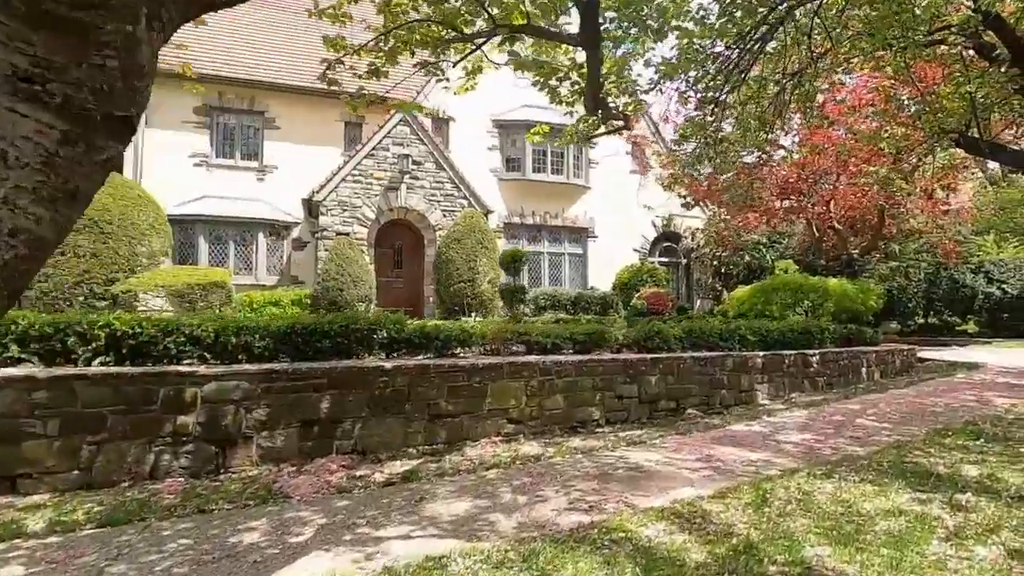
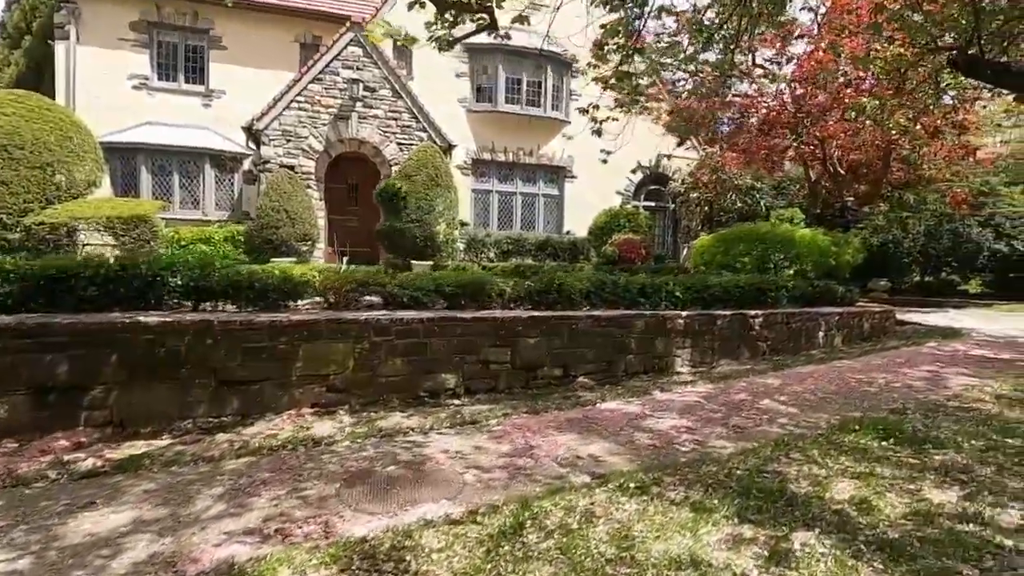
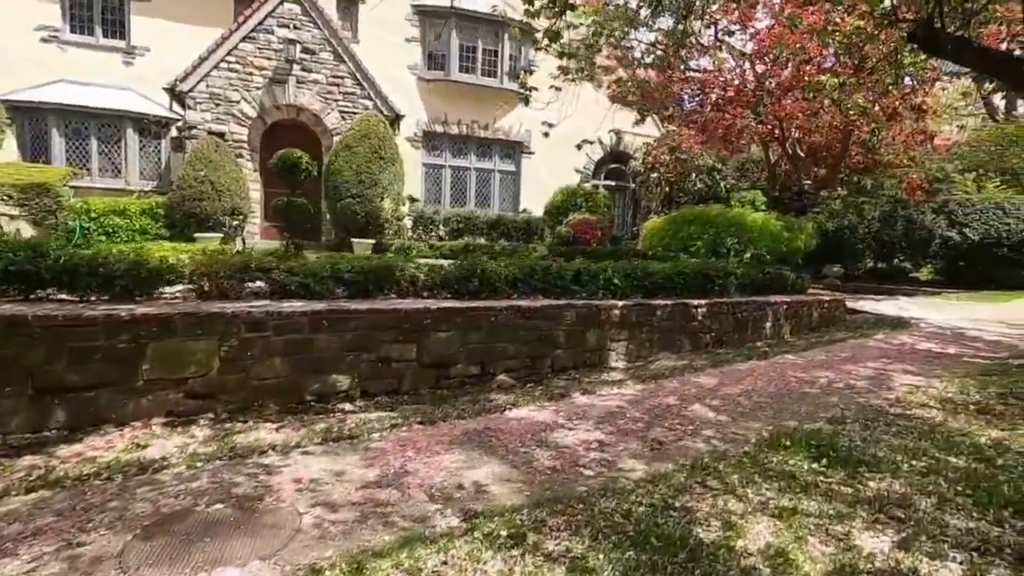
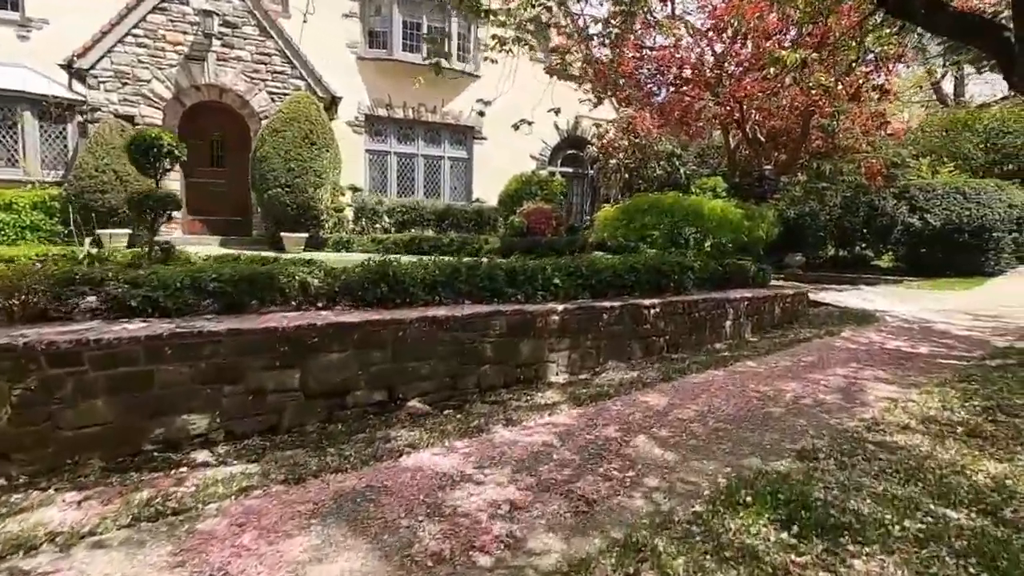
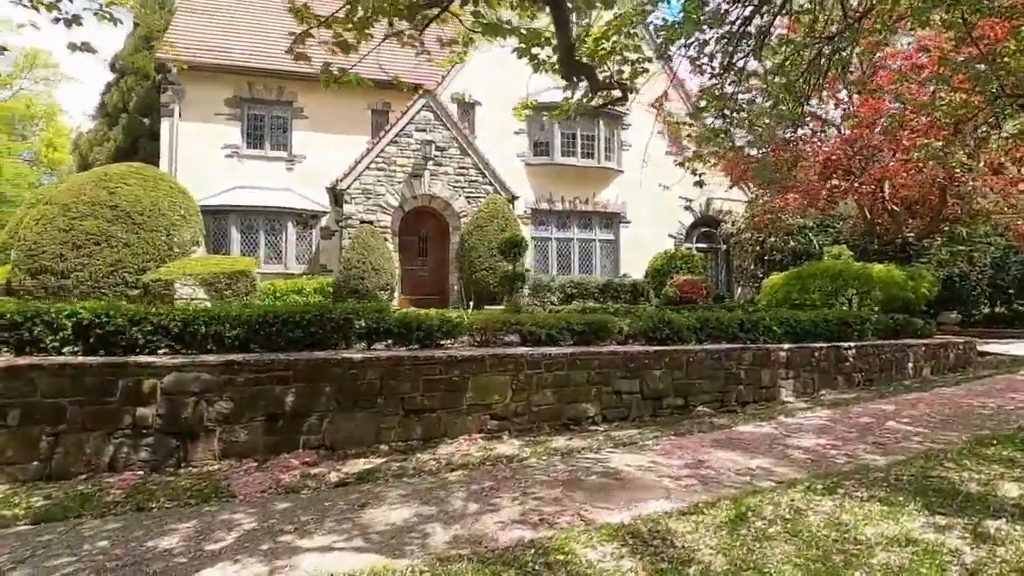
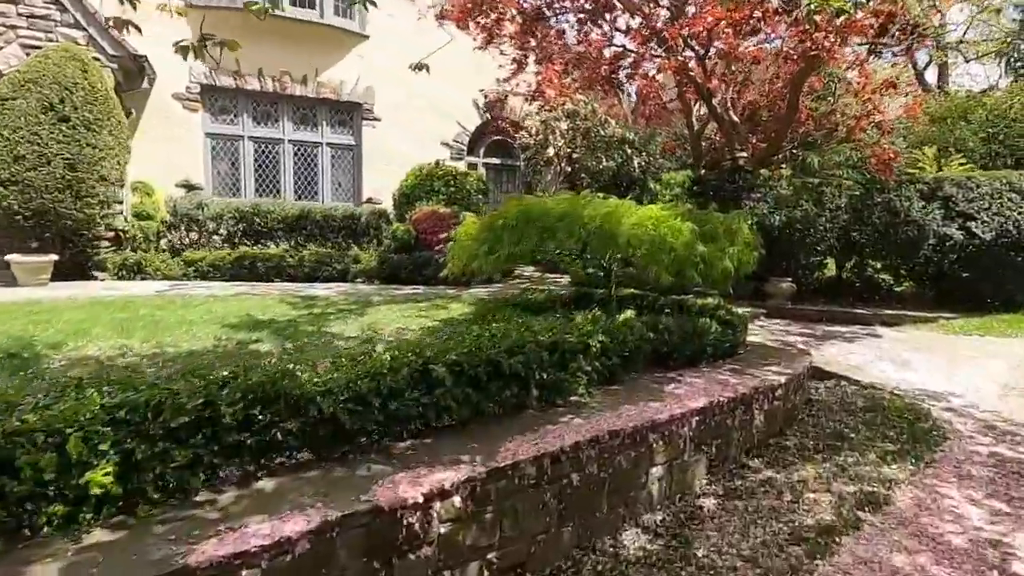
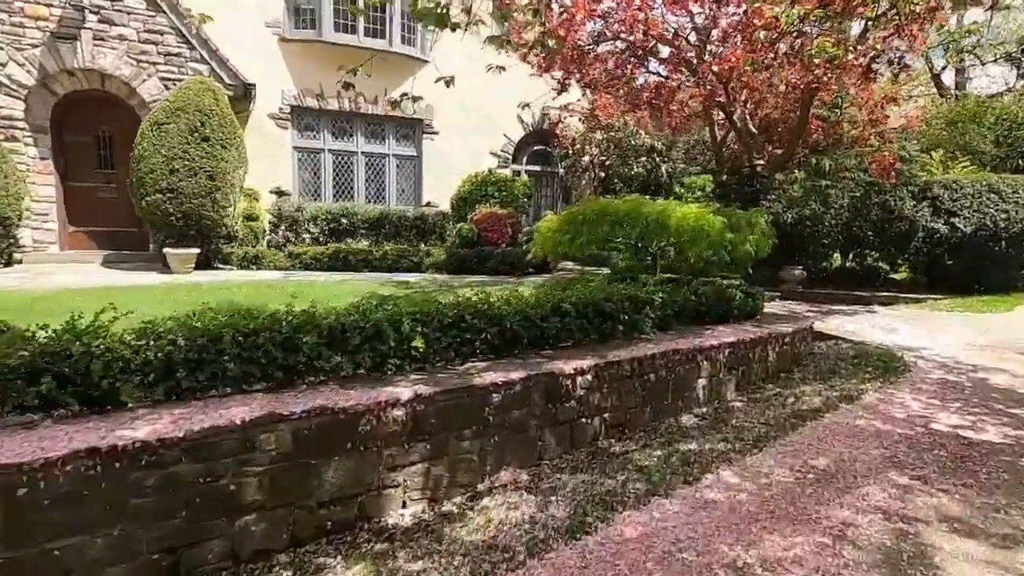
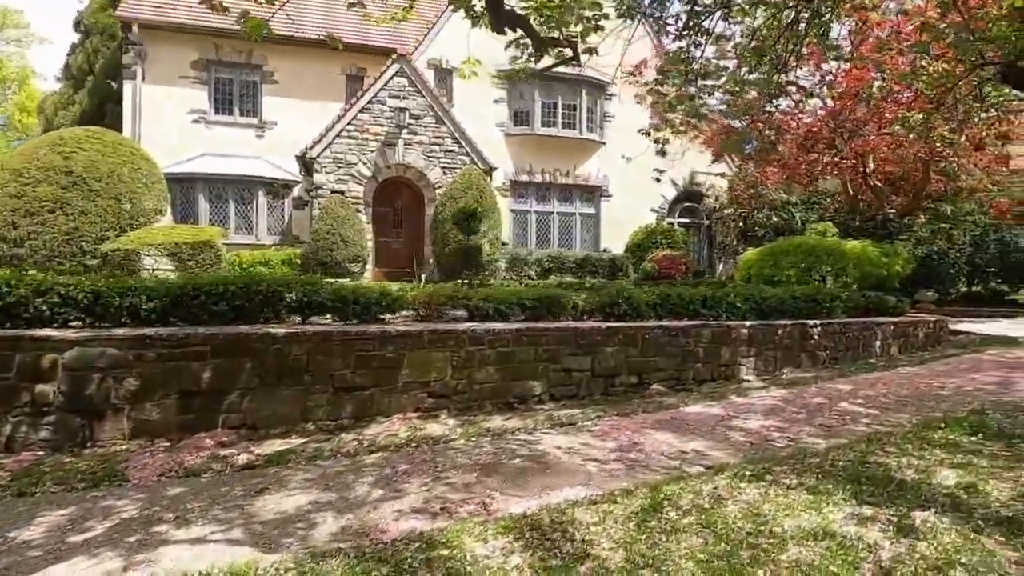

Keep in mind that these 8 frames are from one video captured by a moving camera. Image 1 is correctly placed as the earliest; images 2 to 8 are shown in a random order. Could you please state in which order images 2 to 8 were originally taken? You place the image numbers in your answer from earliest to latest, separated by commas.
5, 8, 2, 3, 4, 7, 6
